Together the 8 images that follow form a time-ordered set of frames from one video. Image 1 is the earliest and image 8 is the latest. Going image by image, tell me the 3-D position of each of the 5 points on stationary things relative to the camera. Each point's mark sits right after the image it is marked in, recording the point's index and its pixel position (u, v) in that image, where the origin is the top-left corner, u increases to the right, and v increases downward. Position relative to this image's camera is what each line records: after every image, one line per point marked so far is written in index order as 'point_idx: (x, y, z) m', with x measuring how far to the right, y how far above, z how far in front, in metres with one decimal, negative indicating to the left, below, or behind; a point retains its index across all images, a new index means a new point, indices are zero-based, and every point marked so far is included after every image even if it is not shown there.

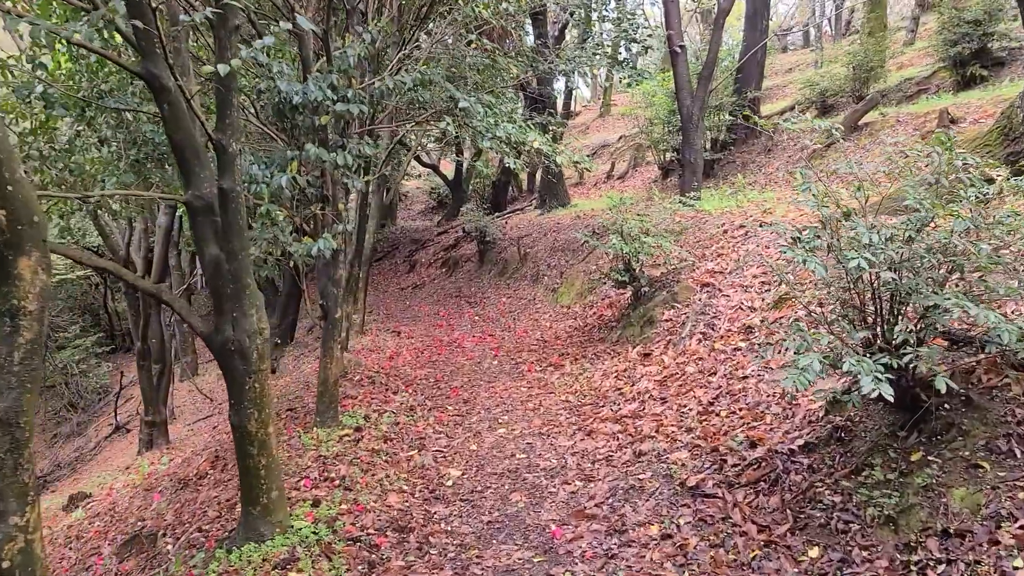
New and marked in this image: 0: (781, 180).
0: (+4.0, +1.6, +12.5) m
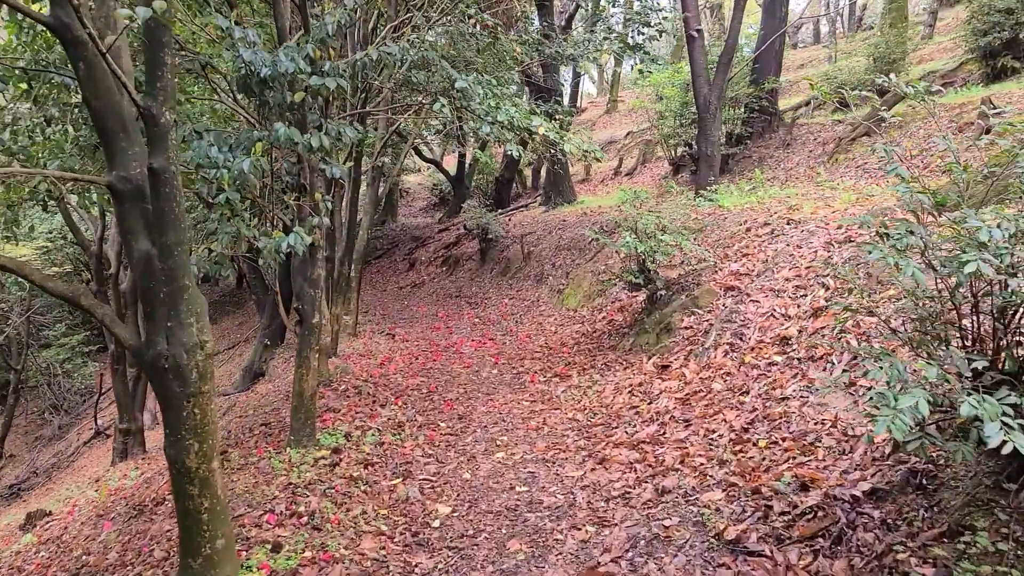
0: (+4.0, +1.6, +11.7) m
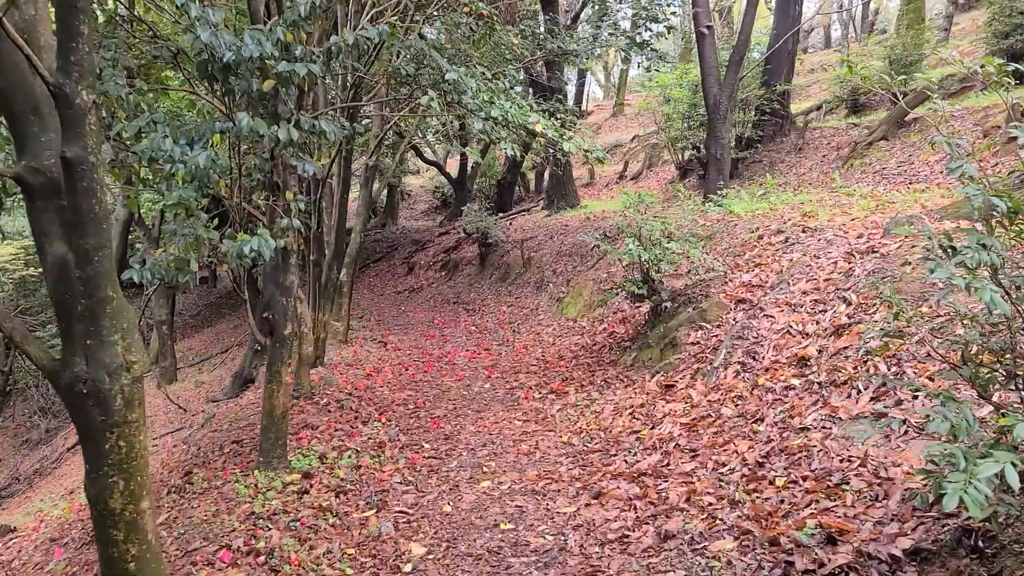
0: (+4.0, +1.4, +11.2) m
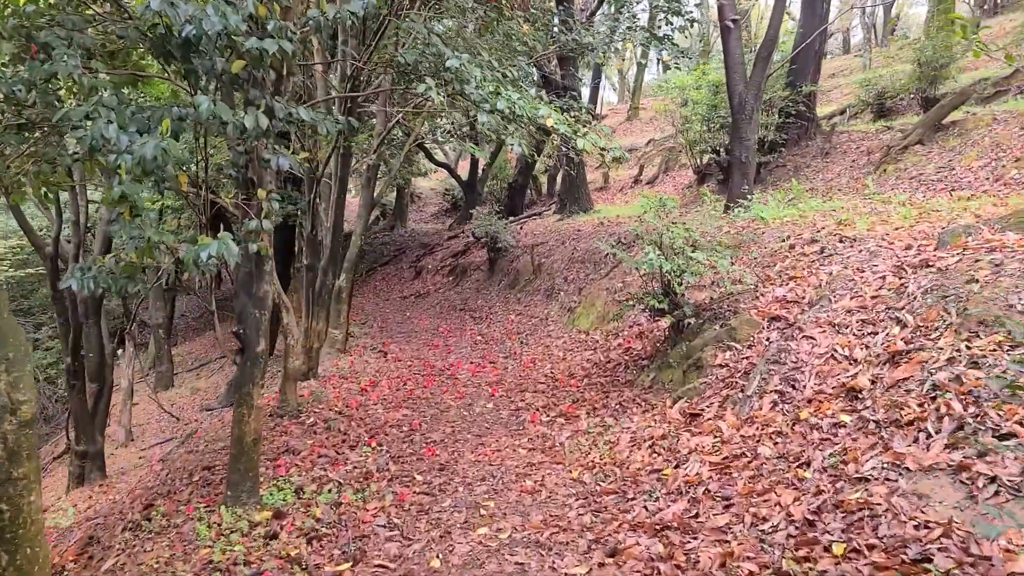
0: (+4.1, +1.2, +10.4) m
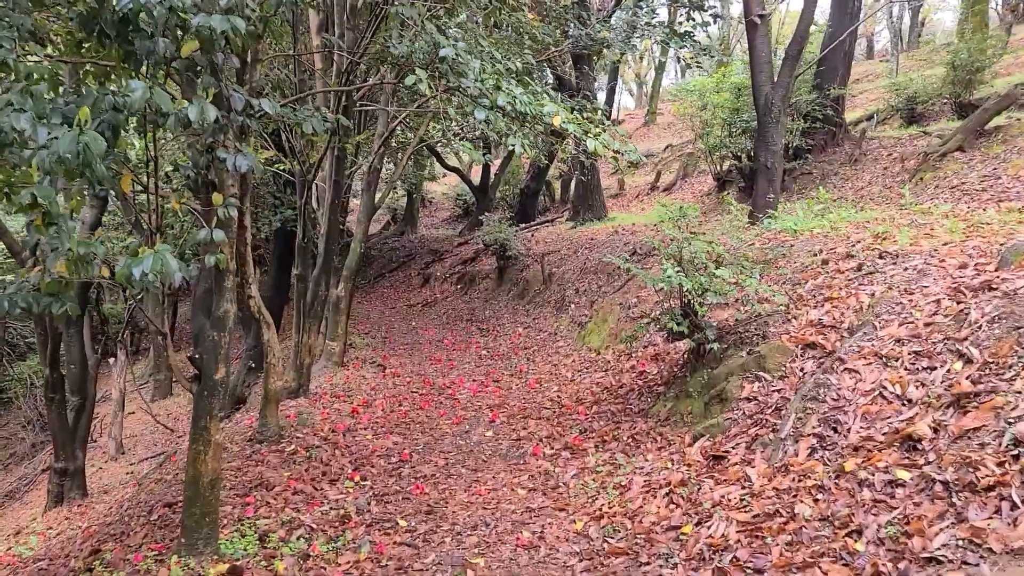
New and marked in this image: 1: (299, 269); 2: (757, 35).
0: (+4.2, +1.1, +9.7) m
1: (-2.1, +0.2, +8.3) m
2: (+2.6, +2.7, +9.0) m
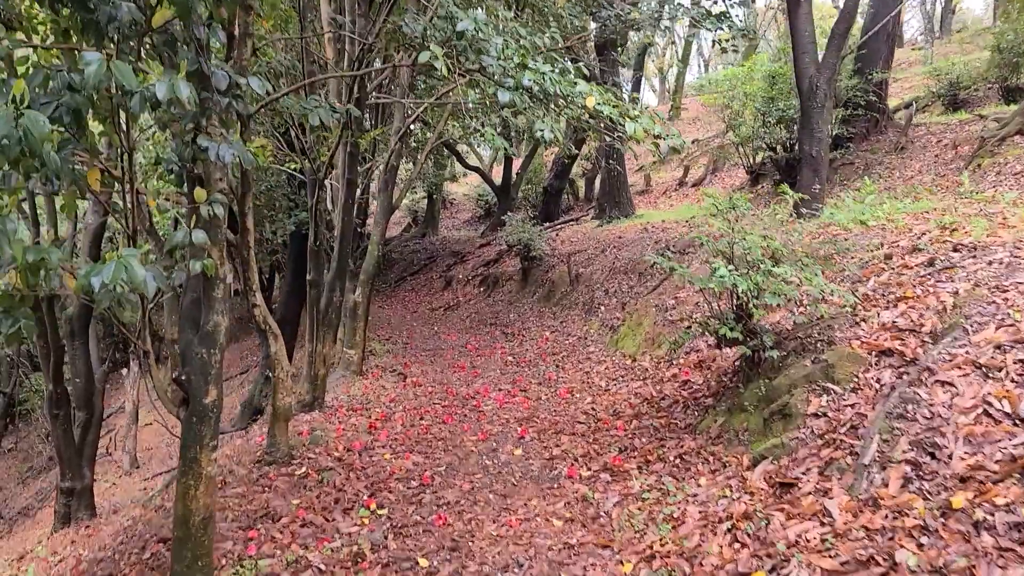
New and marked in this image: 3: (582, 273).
0: (+4.5, +1.1, +9.0) m
1: (-1.8, +0.1, +7.7) m
2: (+2.8, +2.7, +8.3) m
3: (+1.0, +0.2, +12.5) m
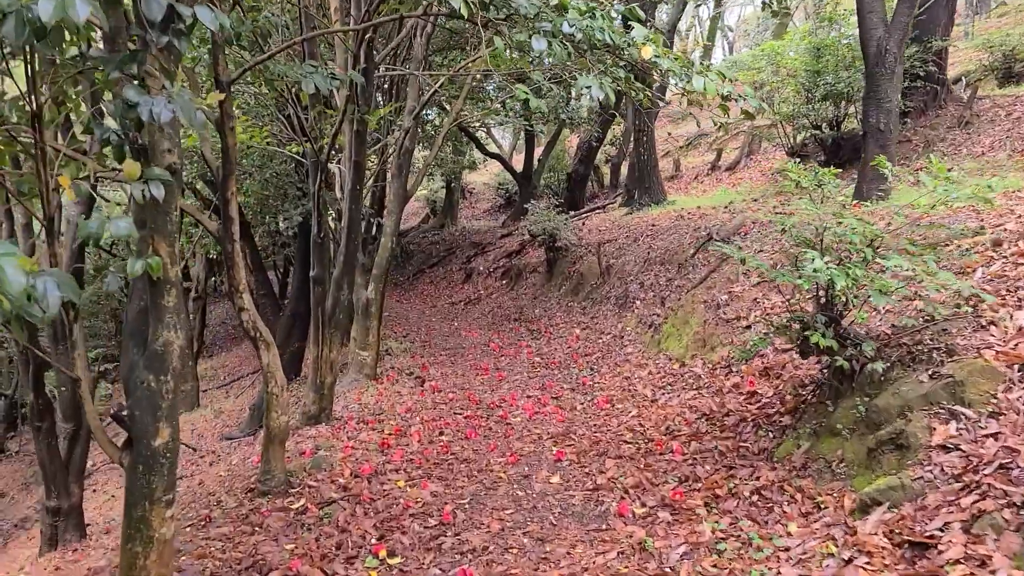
0: (+4.8, +1.2, +8.0) m
1: (-1.6, +0.1, +6.9) m
2: (+3.1, +2.8, +7.3) m
3: (+1.4, +0.3, +11.5) m
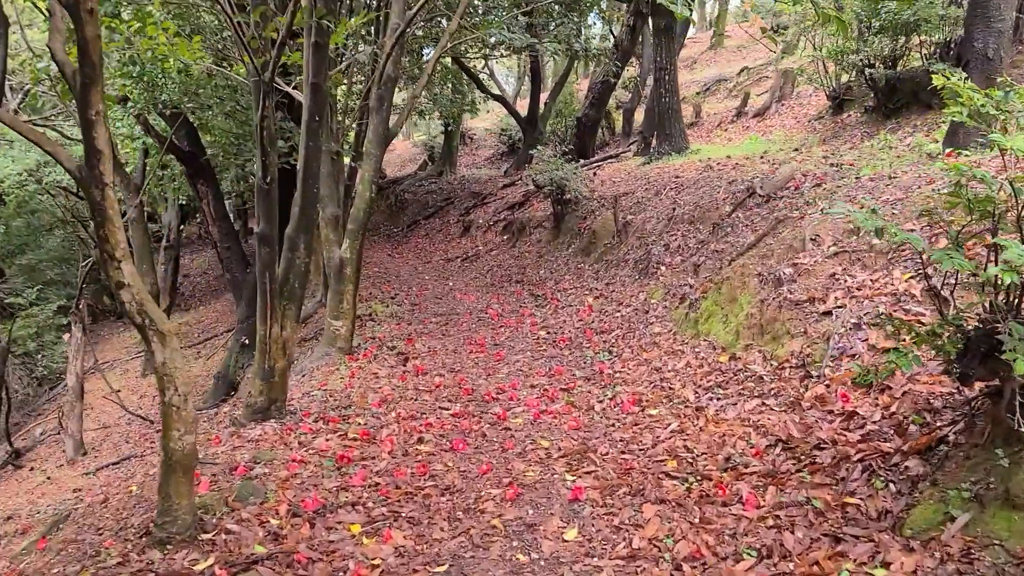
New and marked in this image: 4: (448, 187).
0: (+4.8, +1.4, +6.4) m
1: (-1.6, +0.4, +5.3) m
2: (+3.1, +3.0, +5.6) m
3: (+1.4, +0.8, +10.0) m
4: (-1.4, +2.2, +18.6) m
